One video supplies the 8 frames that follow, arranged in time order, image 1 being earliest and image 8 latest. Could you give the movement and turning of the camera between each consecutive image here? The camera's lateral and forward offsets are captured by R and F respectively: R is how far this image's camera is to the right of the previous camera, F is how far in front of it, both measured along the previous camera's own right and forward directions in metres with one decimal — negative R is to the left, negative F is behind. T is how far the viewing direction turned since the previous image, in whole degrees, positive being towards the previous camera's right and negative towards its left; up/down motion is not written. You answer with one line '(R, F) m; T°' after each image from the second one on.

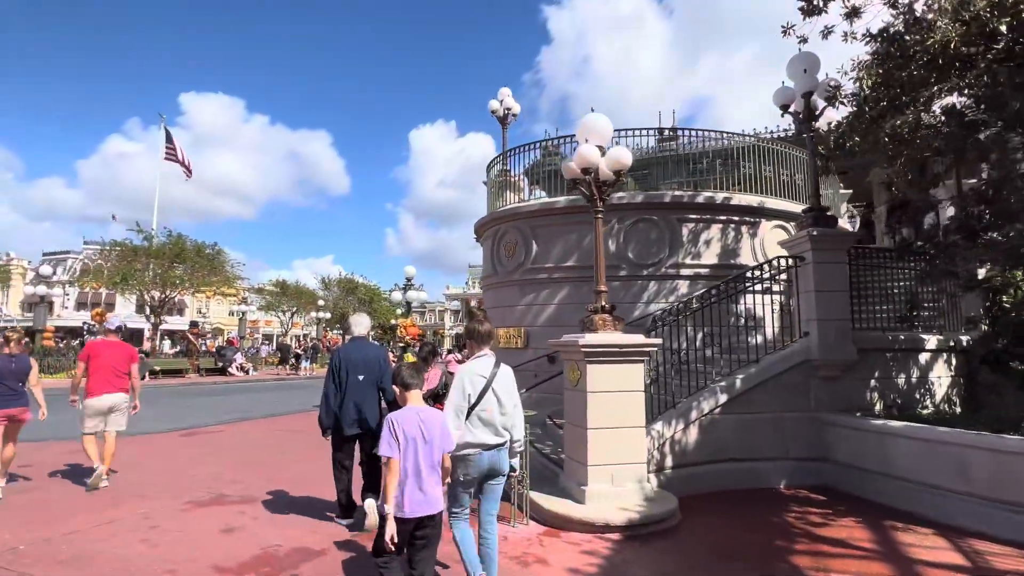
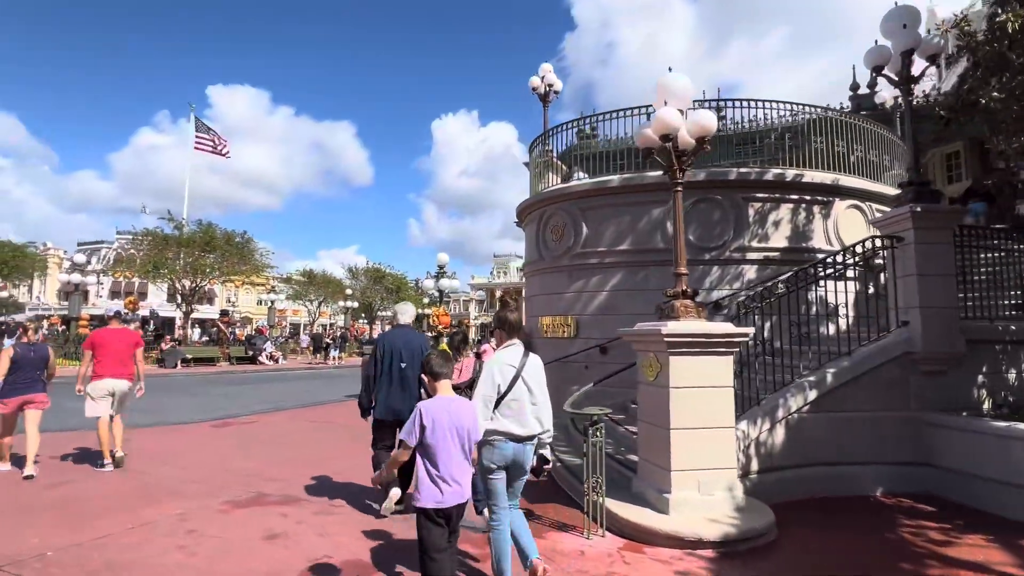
(-0.4, +0.6) m; -2°
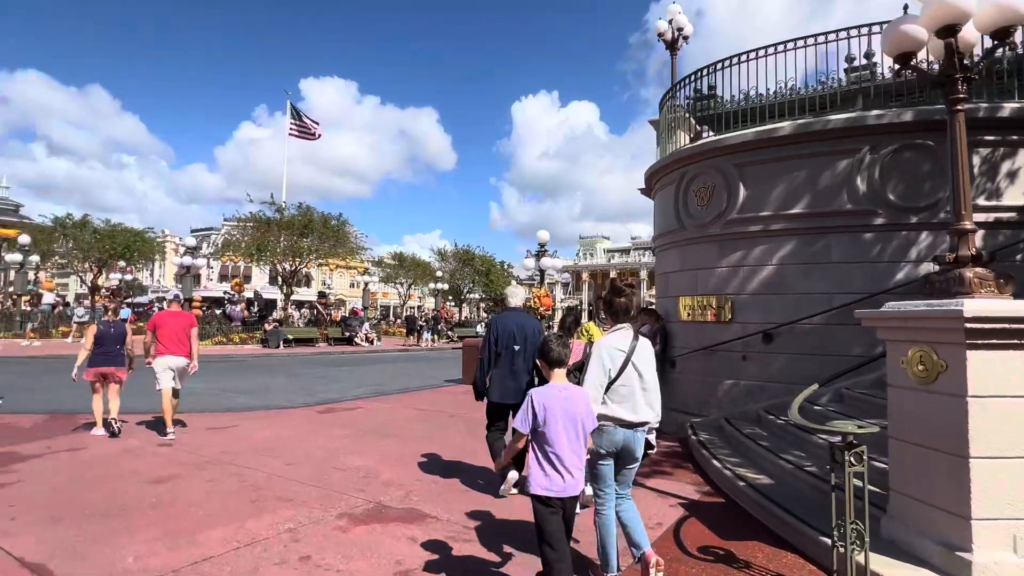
(-0.7, +1.2) m; -8°
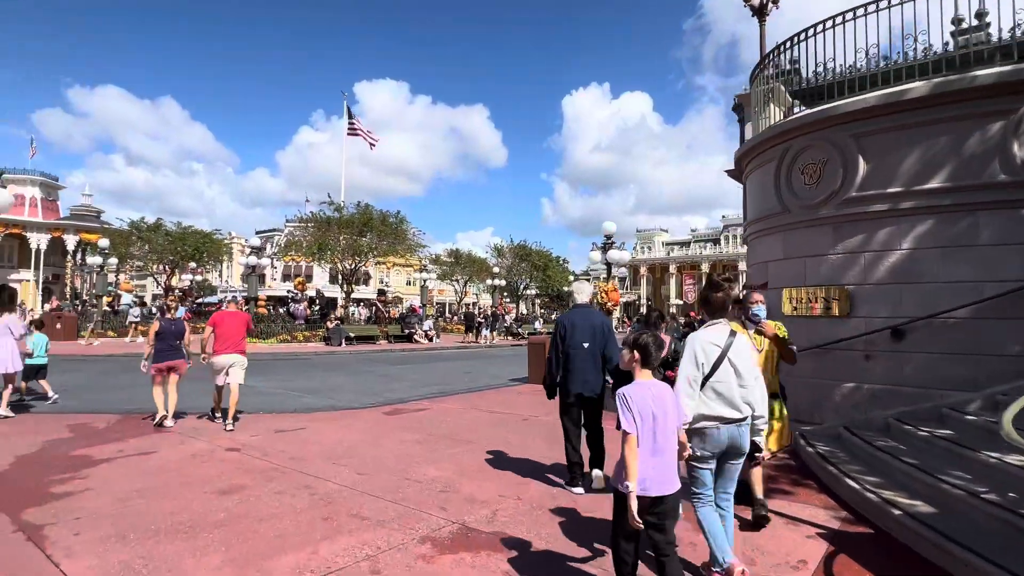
(-0.4, +0.6) m; -5°
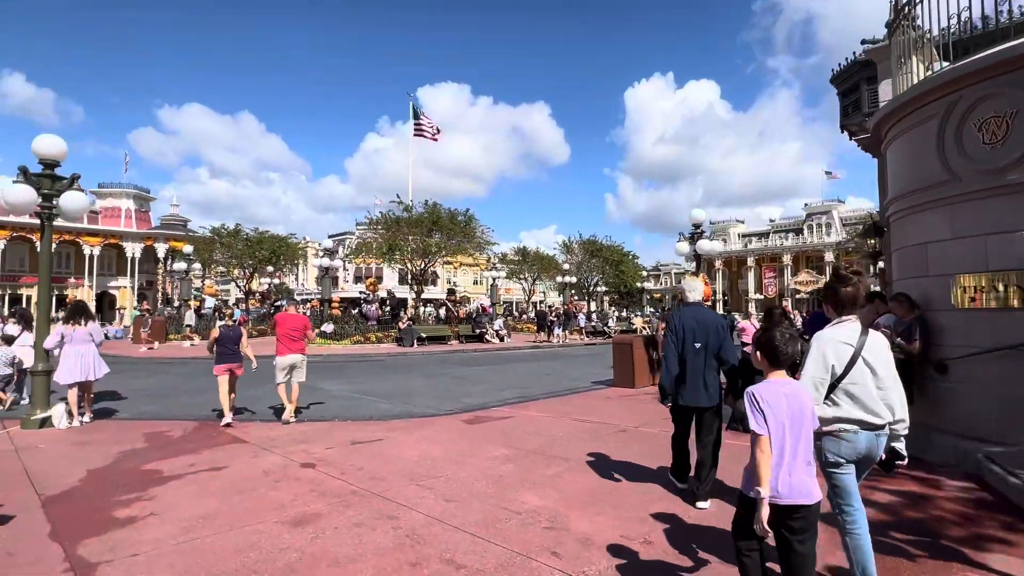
(-0.4, +0.9) m; -6°
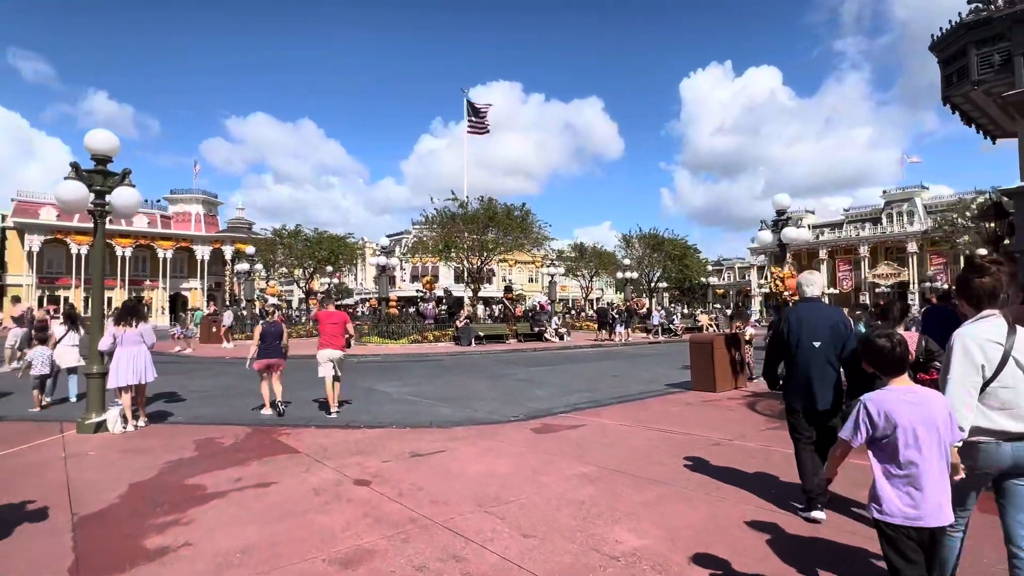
(-0.2, +0.8) m; -5°
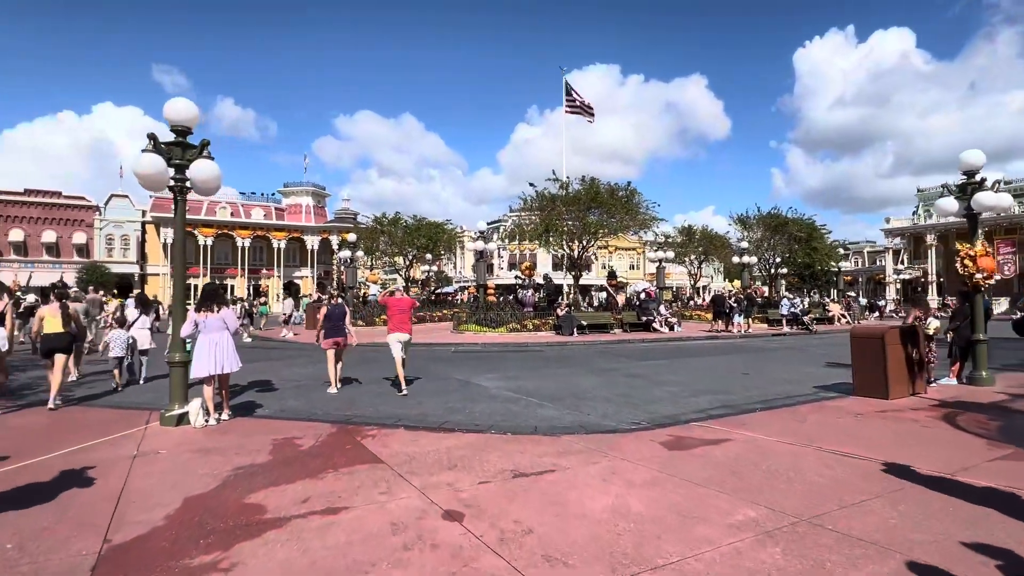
(-0.3, +1.4) m; -10°
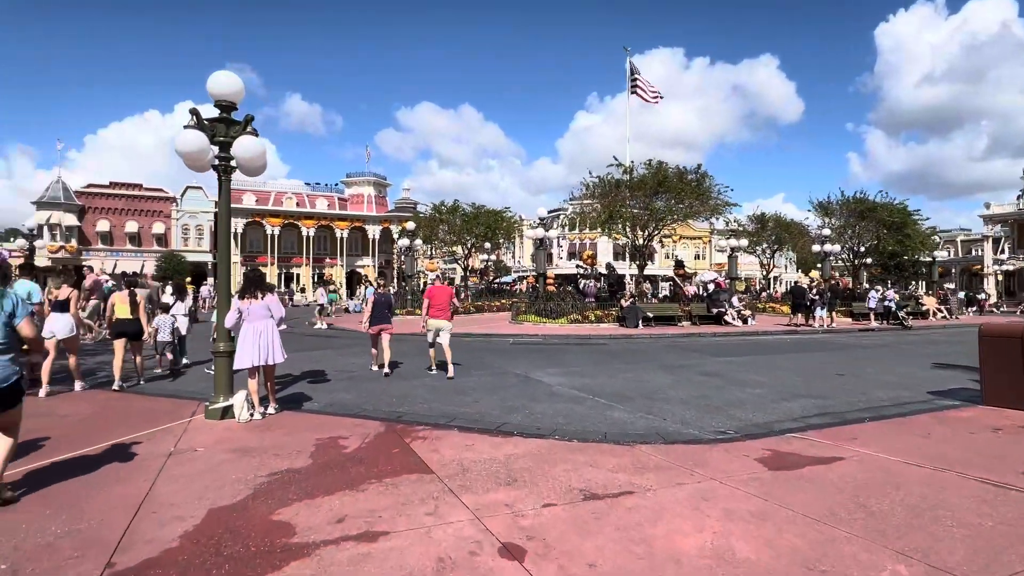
(-0.1, +0.8) m; -6°
